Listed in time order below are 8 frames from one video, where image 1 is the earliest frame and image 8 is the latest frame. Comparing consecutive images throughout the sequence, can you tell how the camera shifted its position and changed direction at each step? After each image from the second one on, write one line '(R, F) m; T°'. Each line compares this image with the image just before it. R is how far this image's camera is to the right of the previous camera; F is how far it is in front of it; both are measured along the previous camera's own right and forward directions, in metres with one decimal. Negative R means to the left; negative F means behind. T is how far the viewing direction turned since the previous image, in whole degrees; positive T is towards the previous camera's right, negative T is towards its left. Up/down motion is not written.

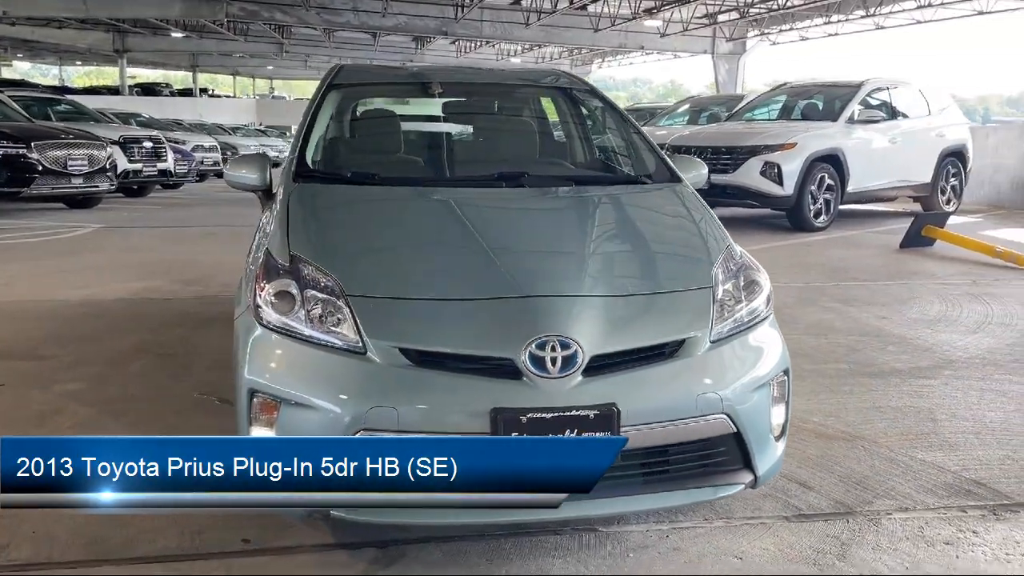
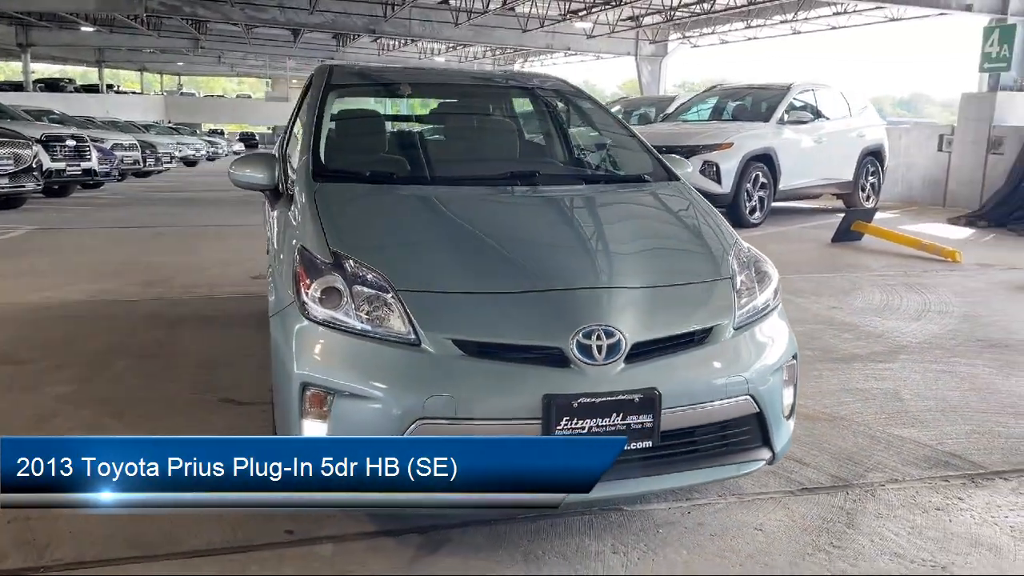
(-0.3, -0.1) m; +6°
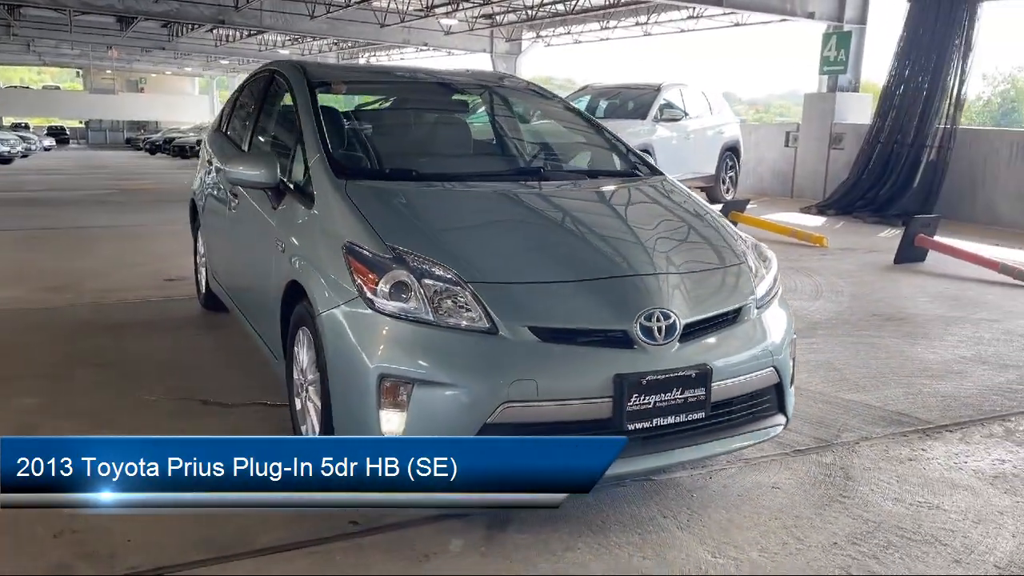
(-0.6, -0.1) m; +11°
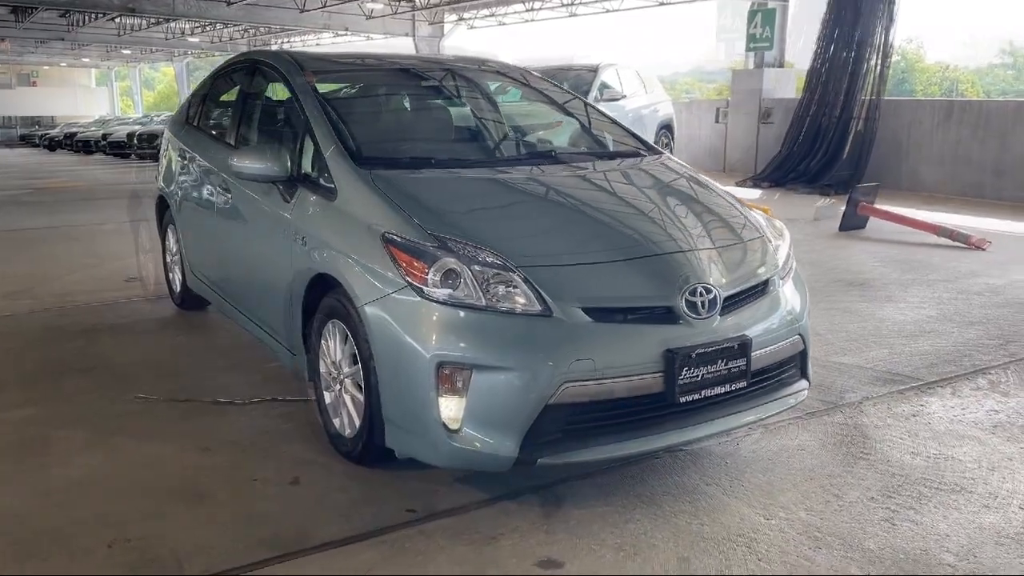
(-0.4, 0.0) m; +5°
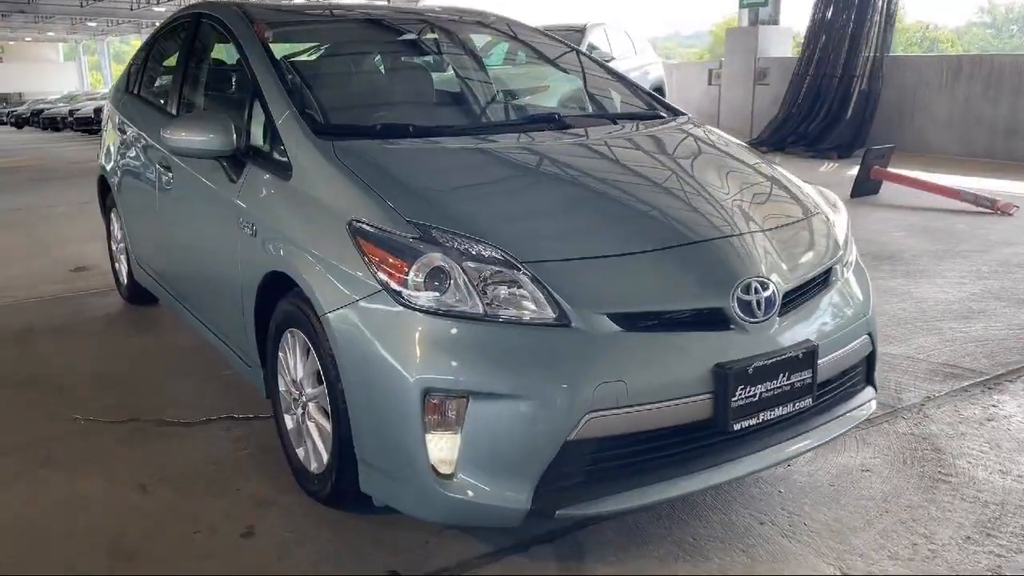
(0.0, +0.6) m; +1°
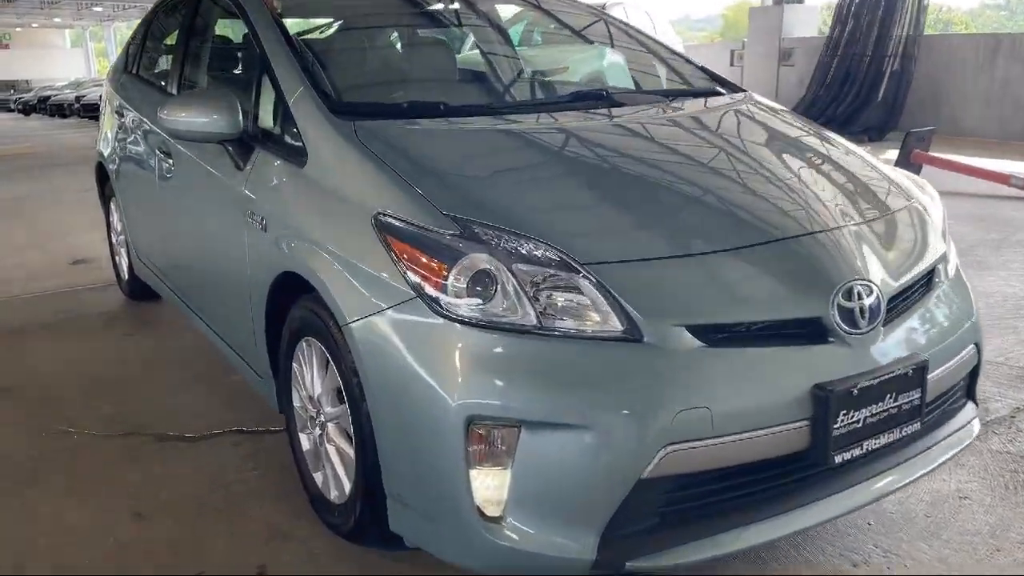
(-0.1, +0.3) m; -1°
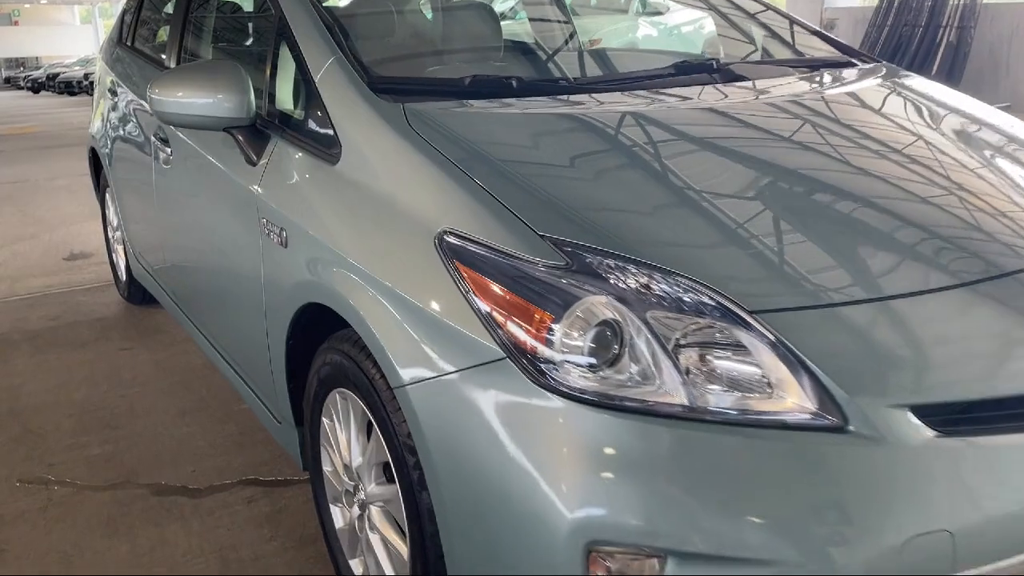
(-0.2, +0.5) m; -1°
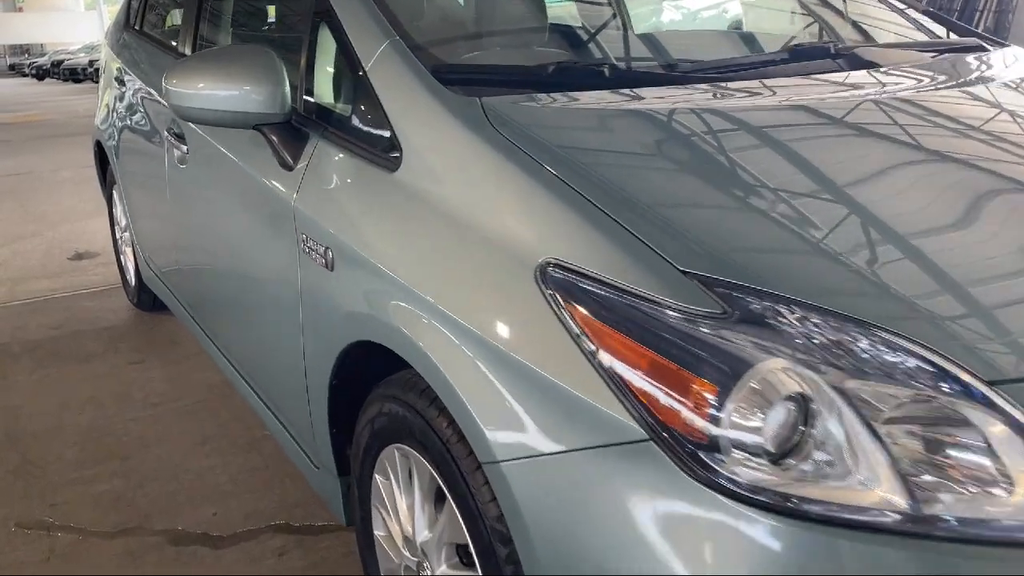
(-0.1, +0.3) m; 0°
